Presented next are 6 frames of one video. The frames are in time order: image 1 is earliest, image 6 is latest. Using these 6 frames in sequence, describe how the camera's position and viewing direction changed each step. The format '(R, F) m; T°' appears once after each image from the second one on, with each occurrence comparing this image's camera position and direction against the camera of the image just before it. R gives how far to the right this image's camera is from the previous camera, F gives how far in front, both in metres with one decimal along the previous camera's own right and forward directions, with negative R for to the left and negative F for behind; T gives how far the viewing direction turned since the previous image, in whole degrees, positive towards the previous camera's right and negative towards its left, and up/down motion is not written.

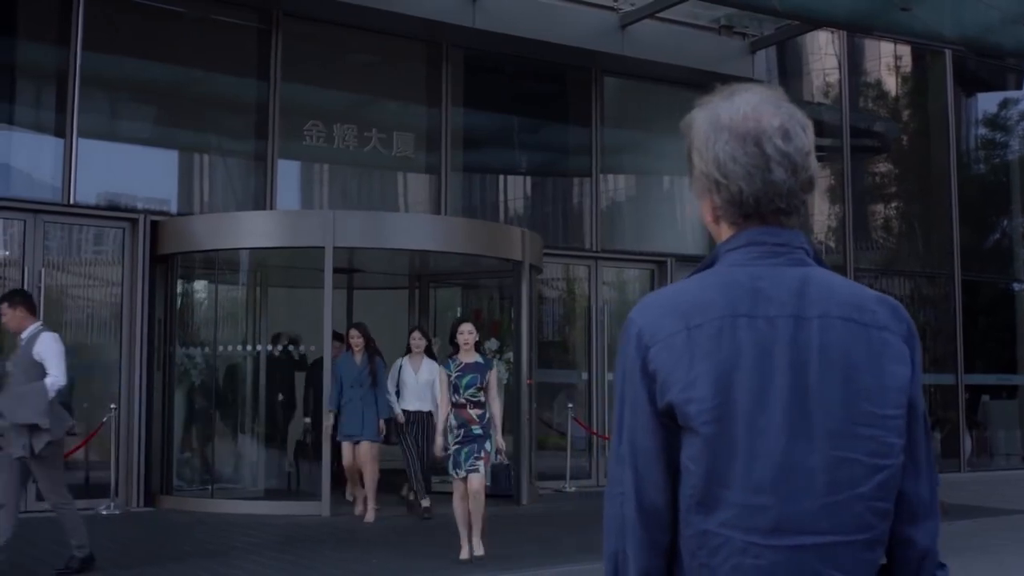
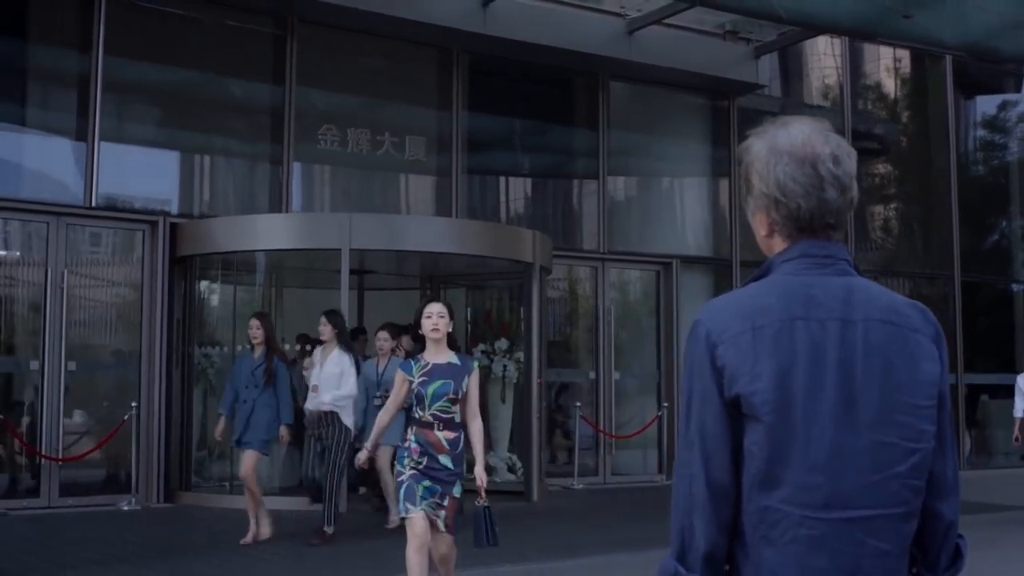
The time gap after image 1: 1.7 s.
(-0.1, -0.3) m; 0°
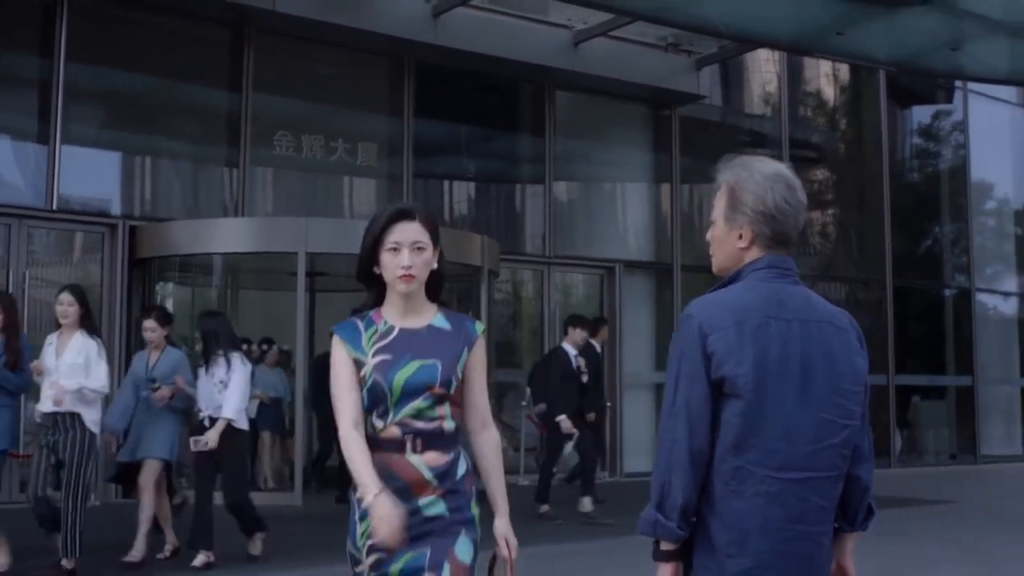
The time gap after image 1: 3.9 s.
(-0.1, -0.4) m; +3°
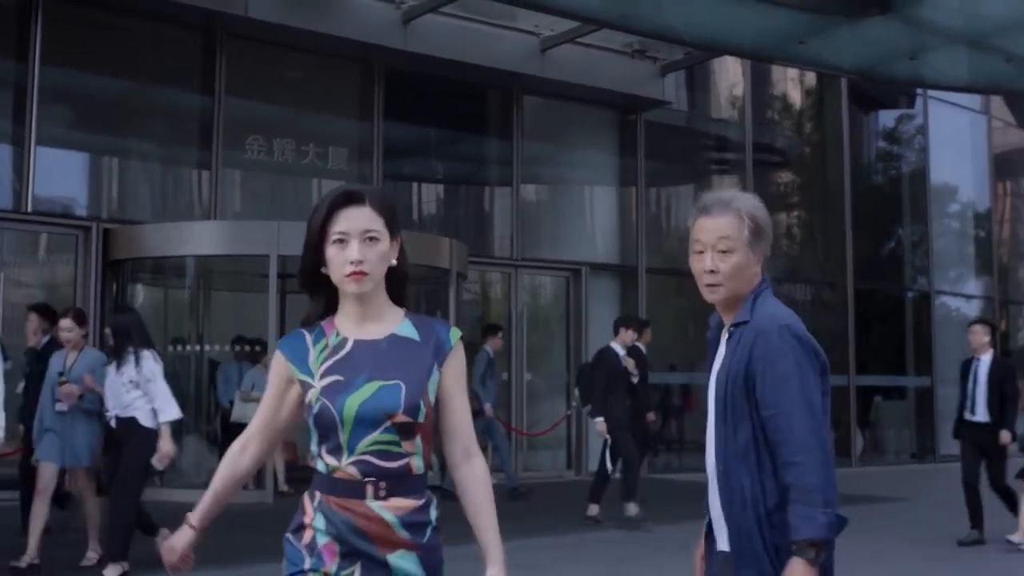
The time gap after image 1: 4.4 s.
(0.0, -0.3) m; +1°
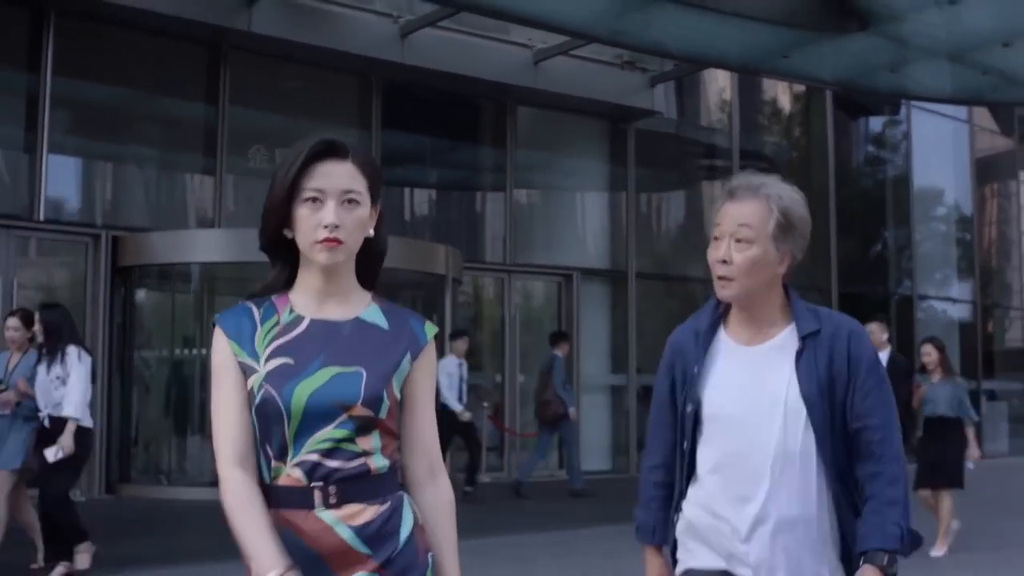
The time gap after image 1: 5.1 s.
(0.0, -0.5) m; 0°
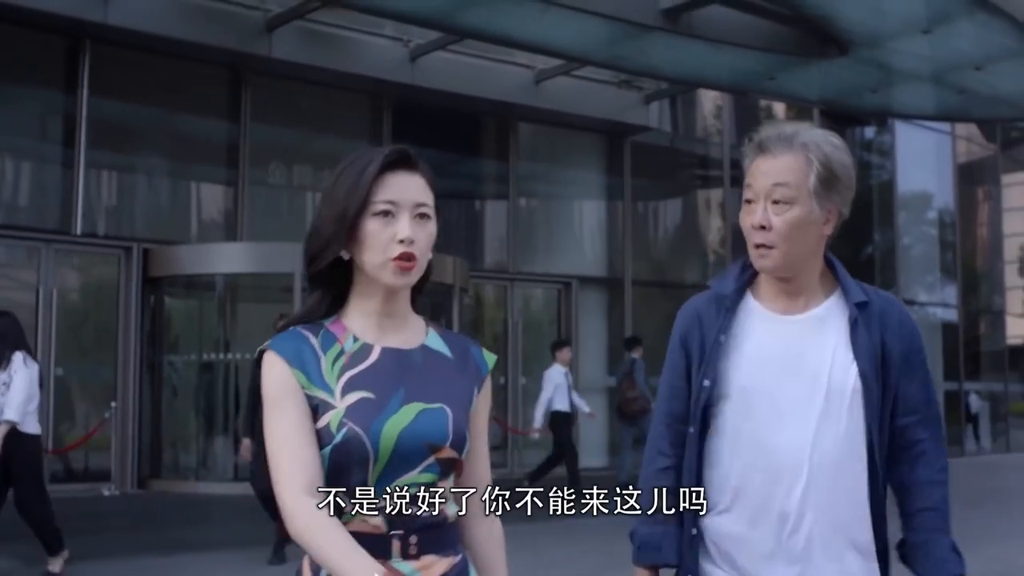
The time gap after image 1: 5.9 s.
(-0.1, -0.9) m; 0°
